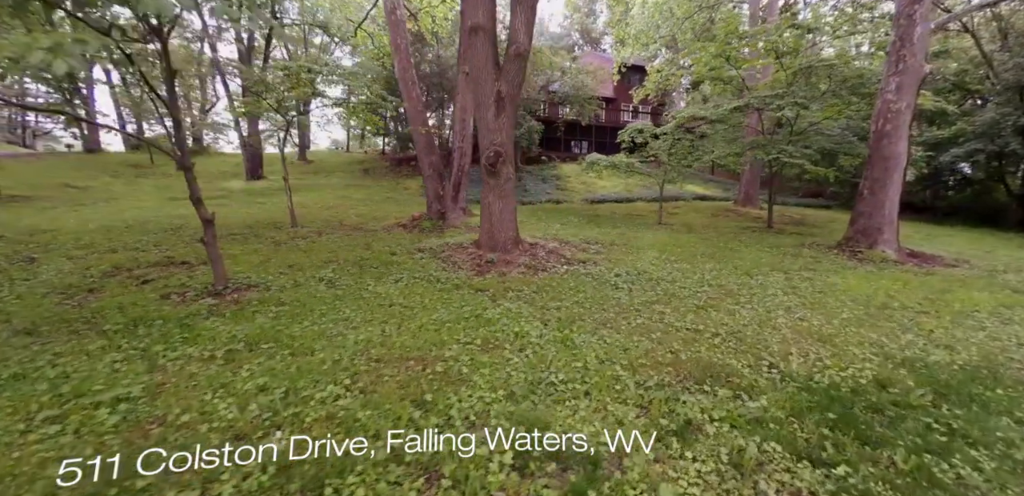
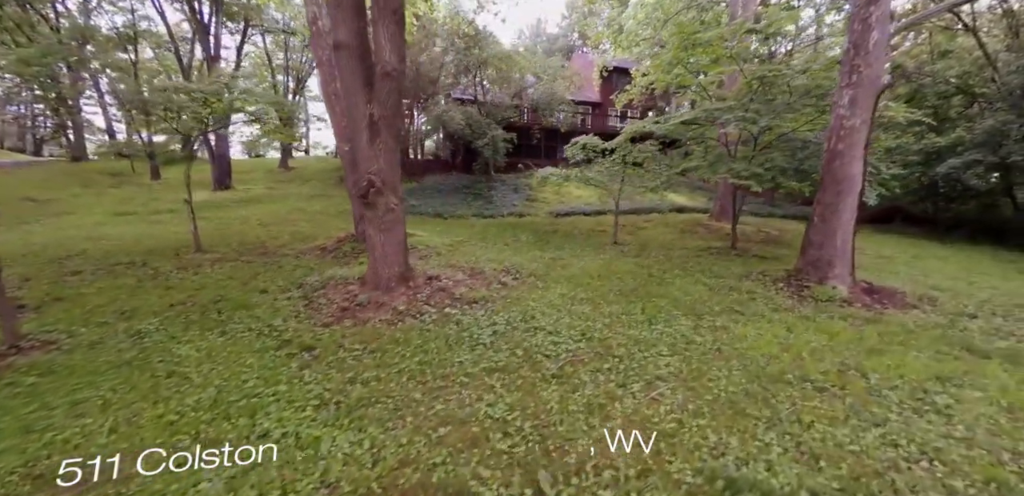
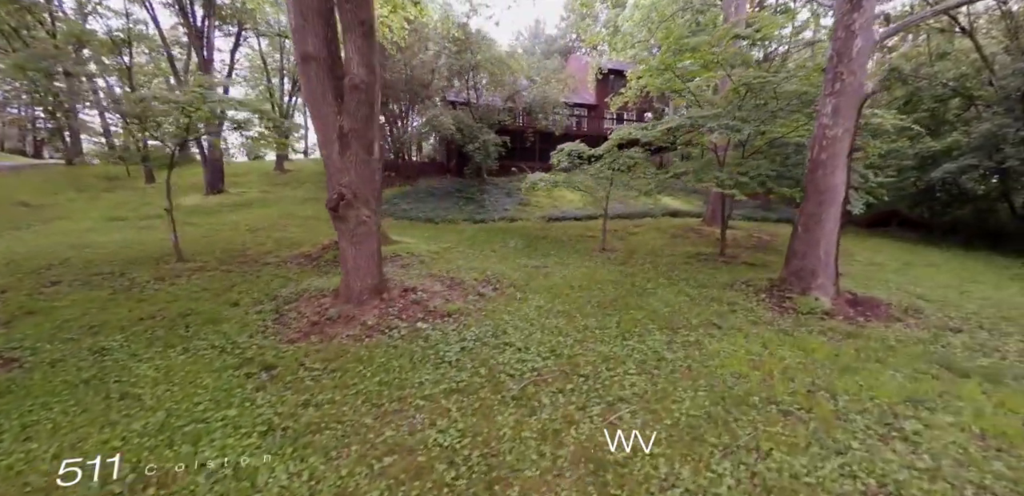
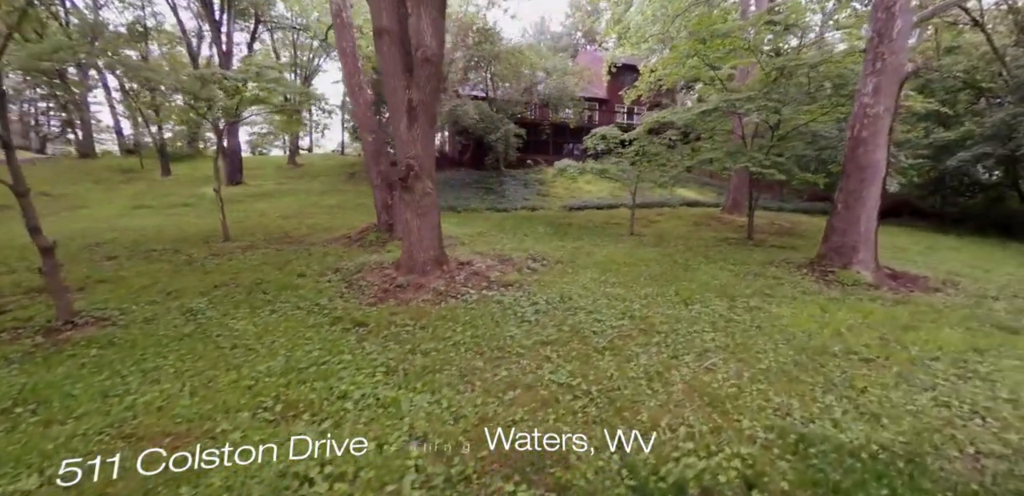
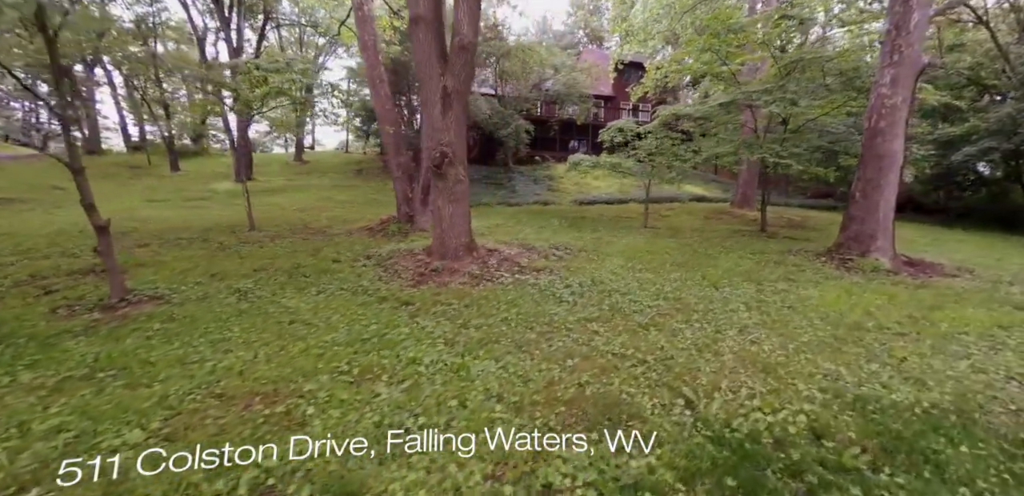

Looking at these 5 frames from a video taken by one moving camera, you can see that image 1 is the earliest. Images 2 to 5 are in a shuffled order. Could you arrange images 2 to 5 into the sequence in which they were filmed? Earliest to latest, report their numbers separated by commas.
5, 4, 2, 3
